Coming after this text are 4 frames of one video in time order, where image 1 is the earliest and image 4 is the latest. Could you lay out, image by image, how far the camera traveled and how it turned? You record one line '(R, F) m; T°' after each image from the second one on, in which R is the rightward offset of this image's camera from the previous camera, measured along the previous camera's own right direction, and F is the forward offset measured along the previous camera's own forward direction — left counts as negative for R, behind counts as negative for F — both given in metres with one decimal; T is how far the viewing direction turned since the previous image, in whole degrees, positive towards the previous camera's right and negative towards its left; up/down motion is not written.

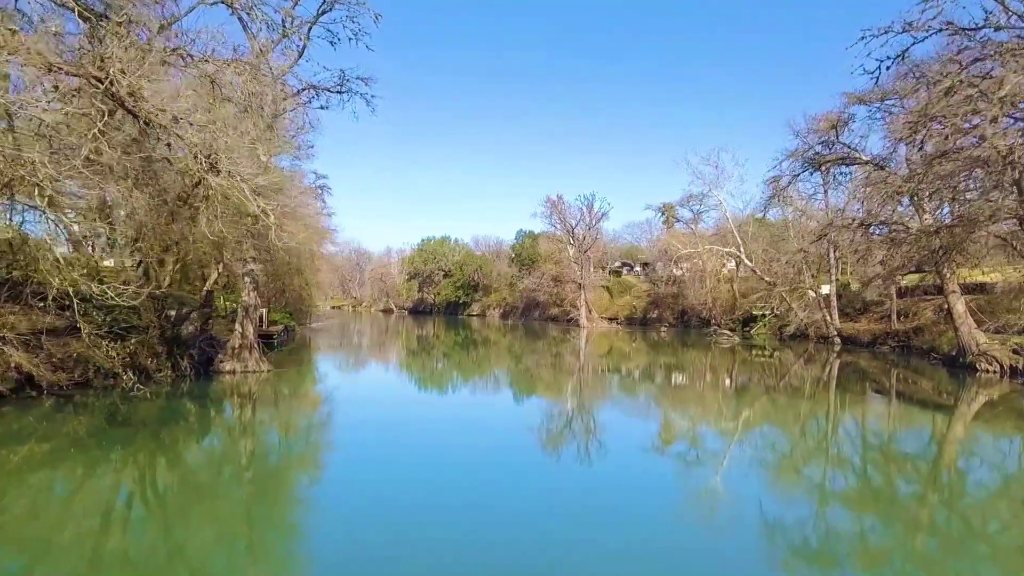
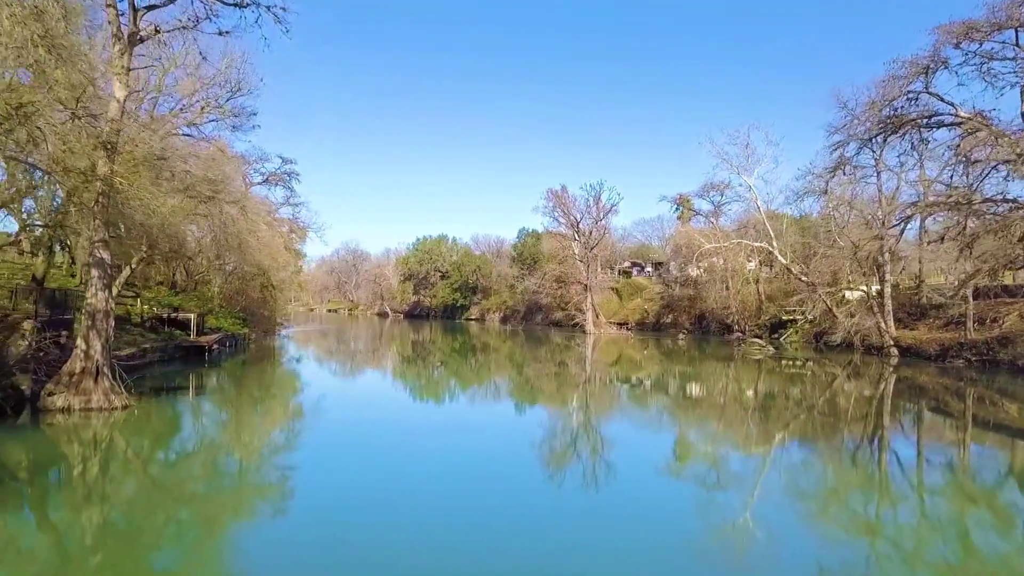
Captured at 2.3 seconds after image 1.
(+0.3, +2.1) m; -1°
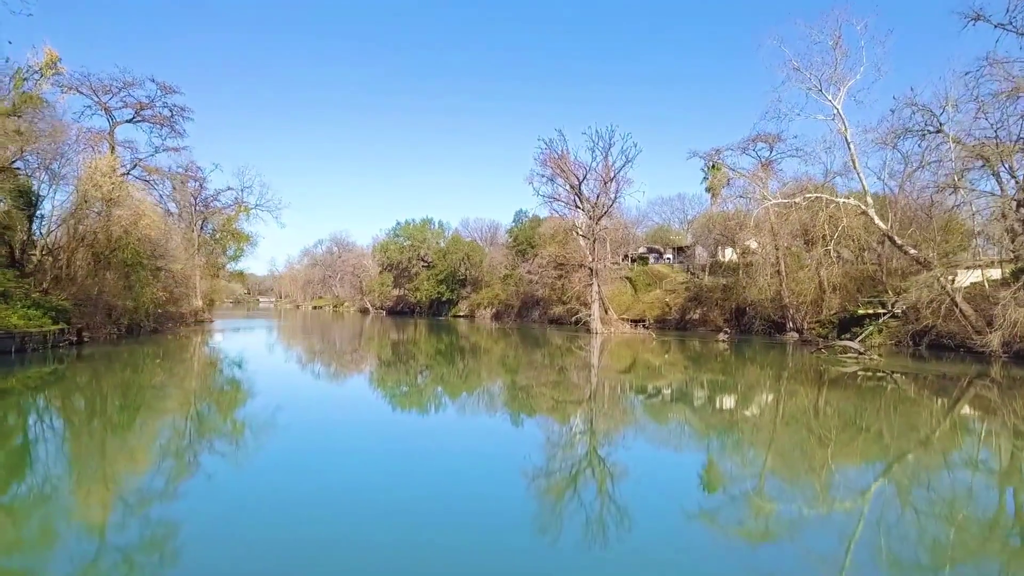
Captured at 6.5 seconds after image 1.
(+0.6, +4.1) m; -1°
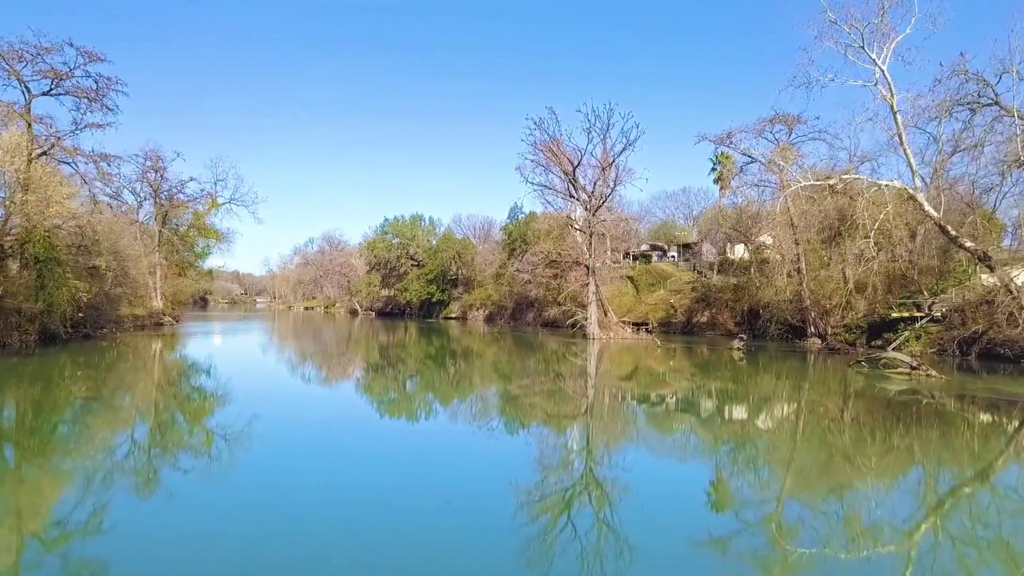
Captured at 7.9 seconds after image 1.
(+0.3, +1.4) m; 0°
